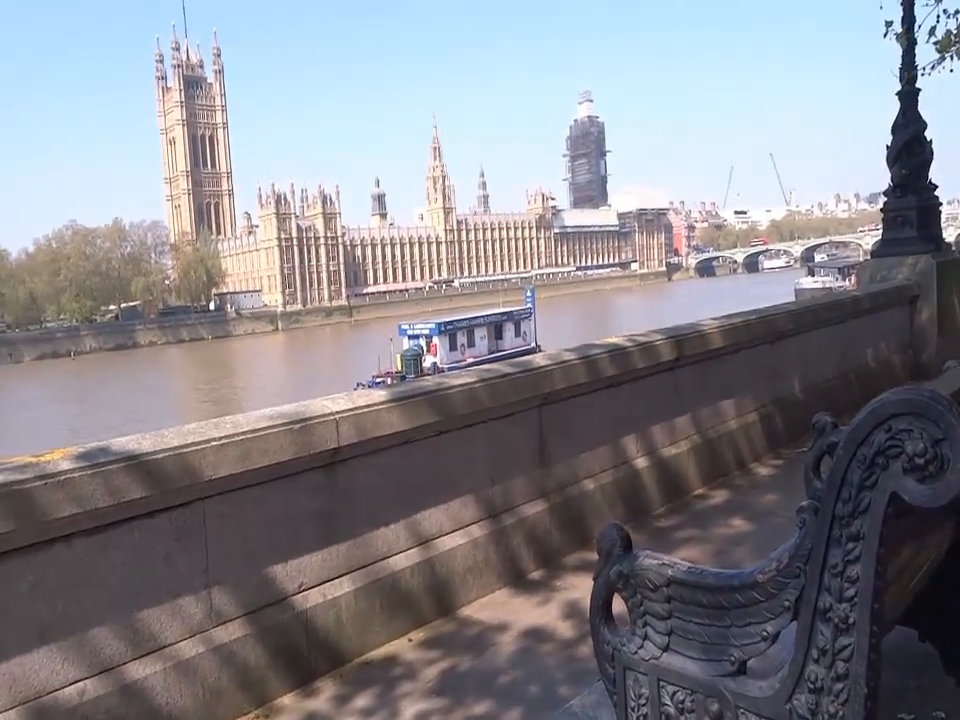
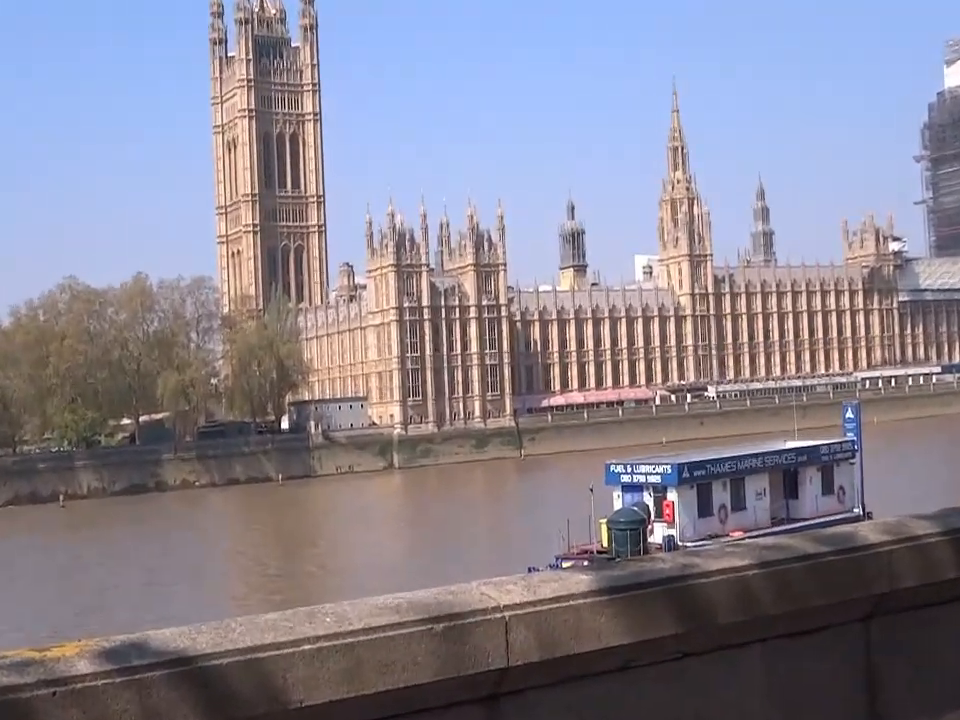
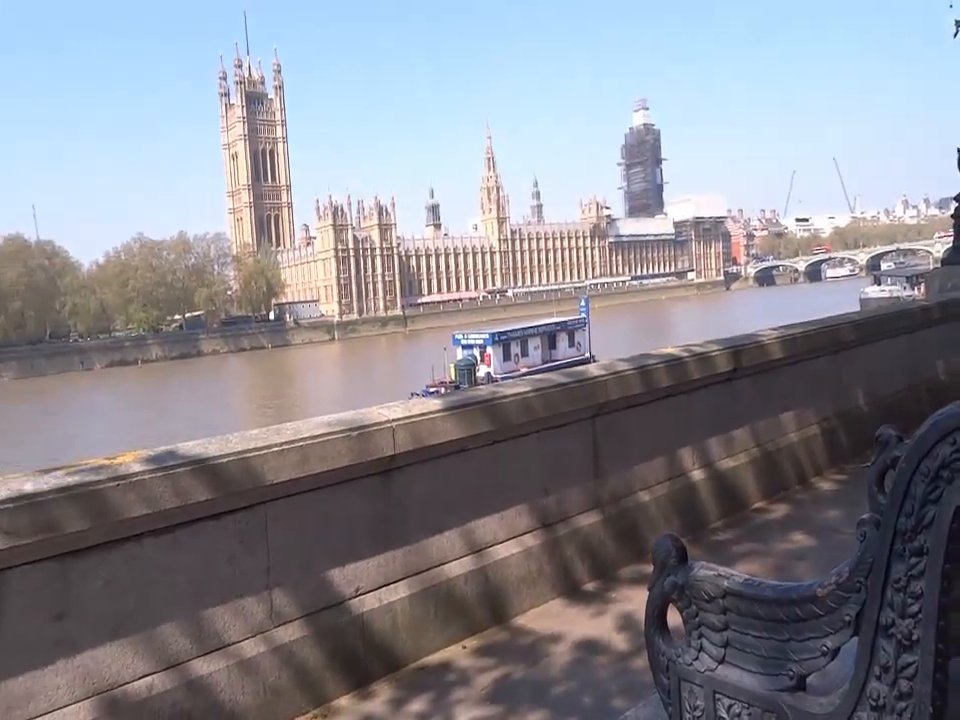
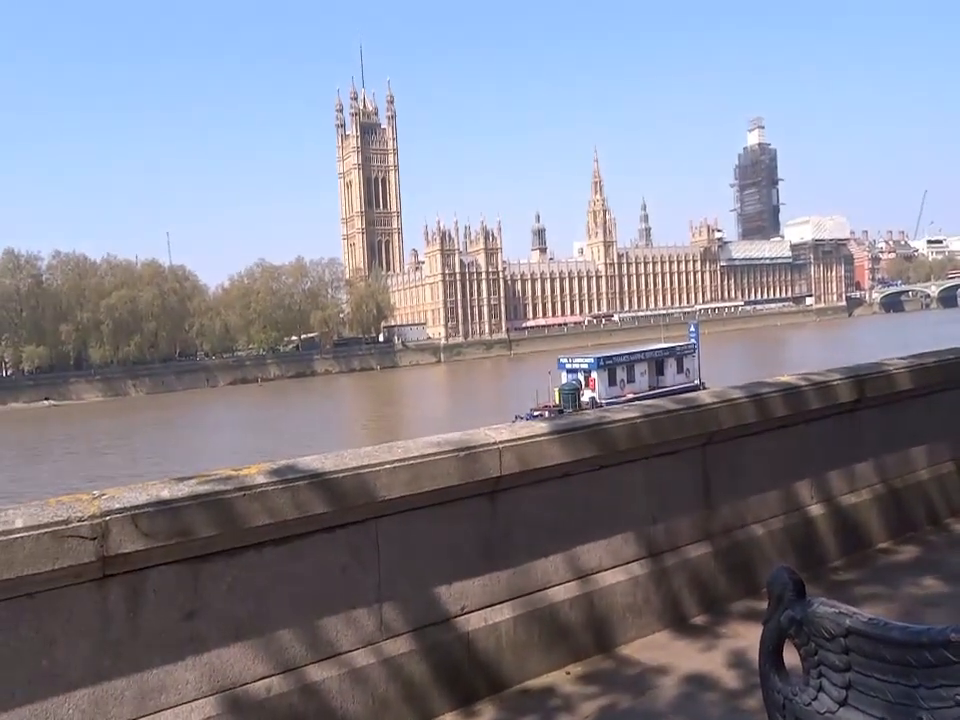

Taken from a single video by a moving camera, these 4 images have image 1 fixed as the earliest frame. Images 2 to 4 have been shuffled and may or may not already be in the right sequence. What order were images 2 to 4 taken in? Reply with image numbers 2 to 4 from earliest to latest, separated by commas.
3, 4, 2
